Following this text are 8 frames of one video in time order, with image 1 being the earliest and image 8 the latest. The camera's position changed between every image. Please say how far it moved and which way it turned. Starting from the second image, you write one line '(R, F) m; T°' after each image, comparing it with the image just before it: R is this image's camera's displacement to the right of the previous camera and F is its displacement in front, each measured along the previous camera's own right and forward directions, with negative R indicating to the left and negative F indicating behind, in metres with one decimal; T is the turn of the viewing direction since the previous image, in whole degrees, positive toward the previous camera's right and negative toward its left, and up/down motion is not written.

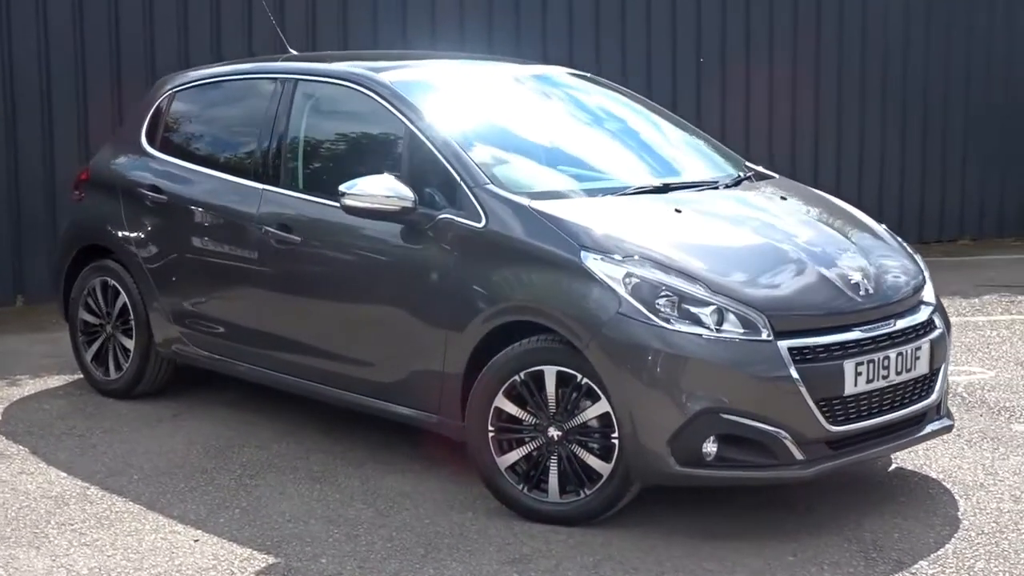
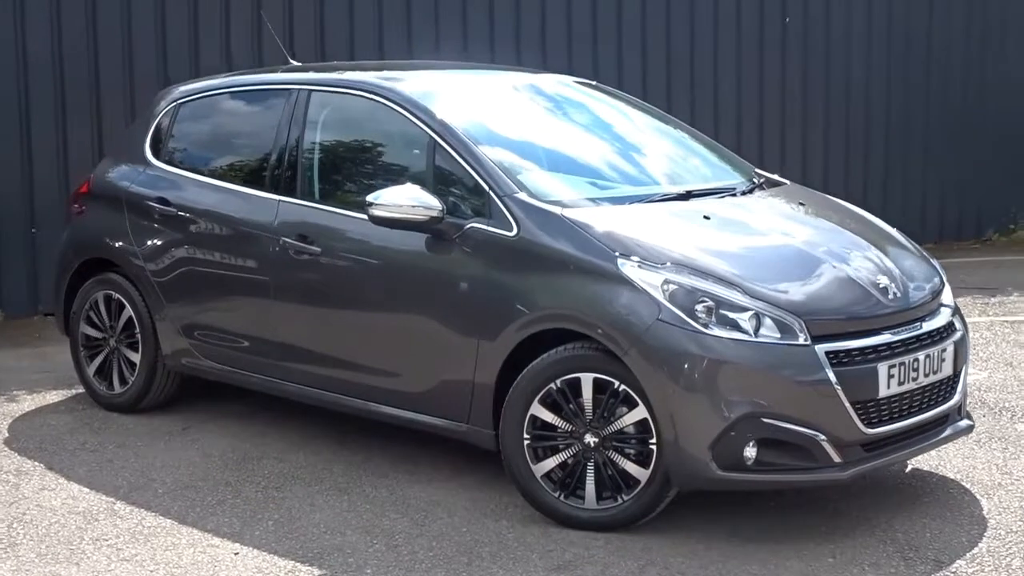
(-0.3, 0.0) m; +3°
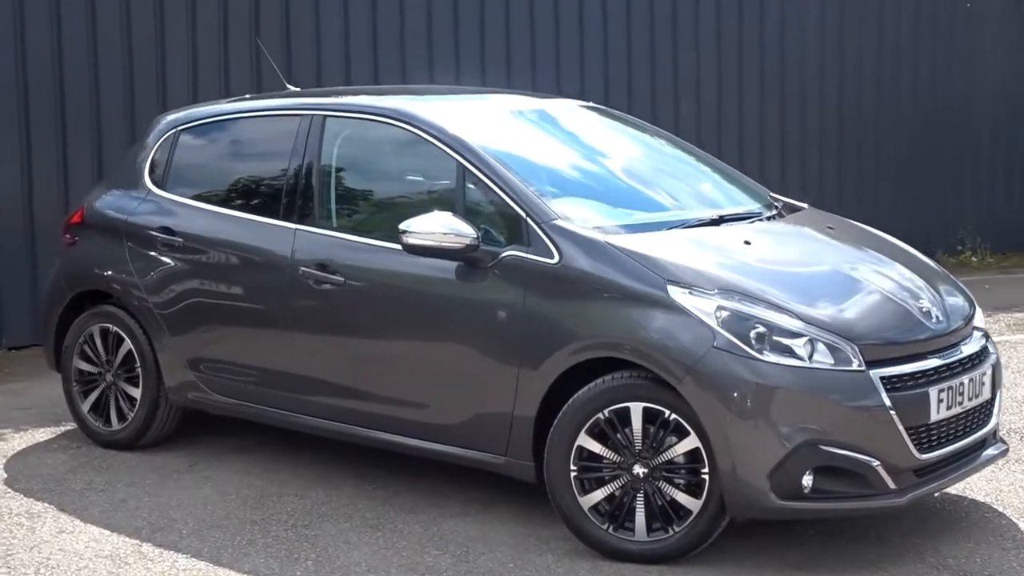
(-0.4, +0.1) m; +4°
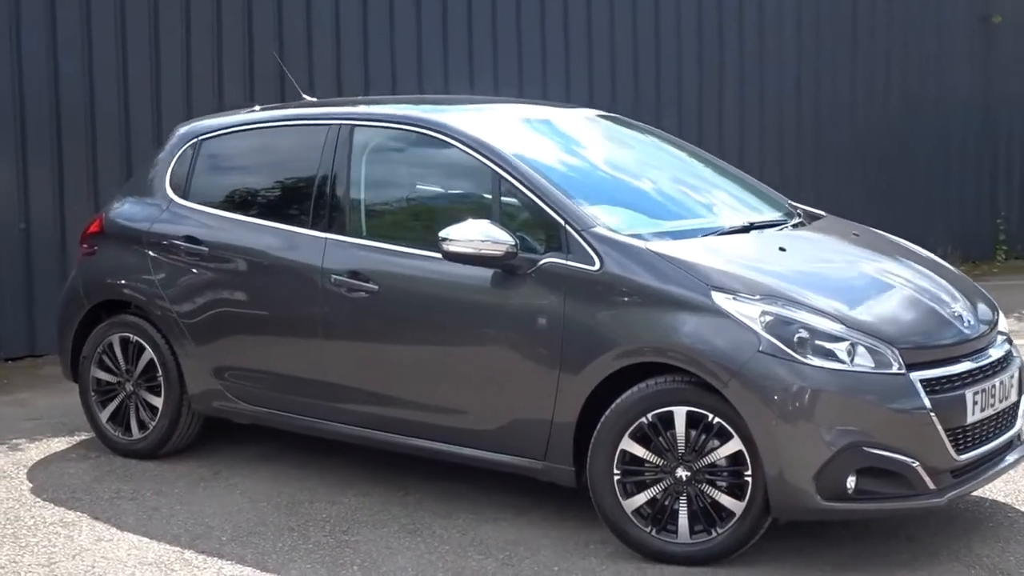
(-0.3, 0.0) m; +2°
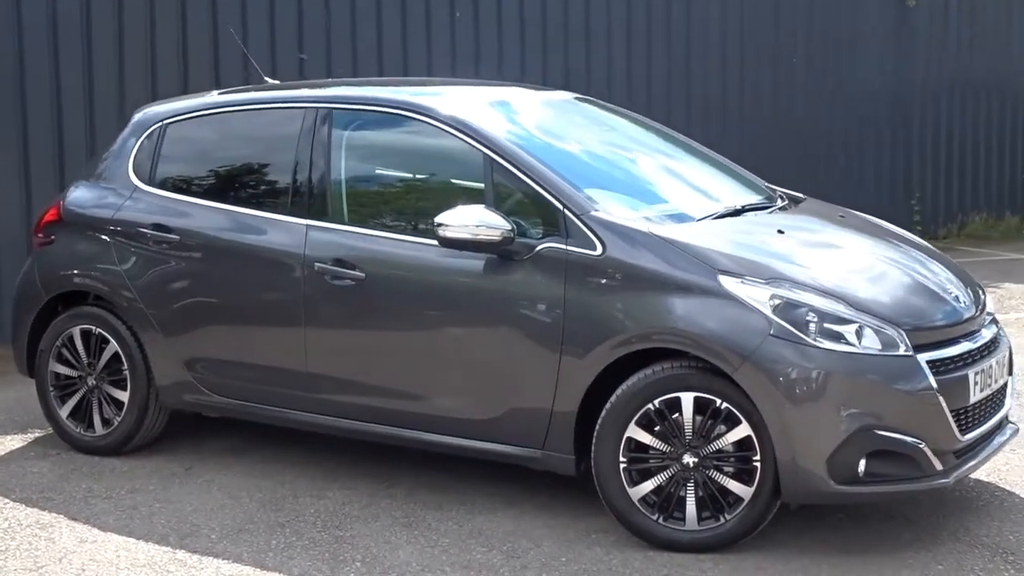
(-0.4, +0.1) m; +4°
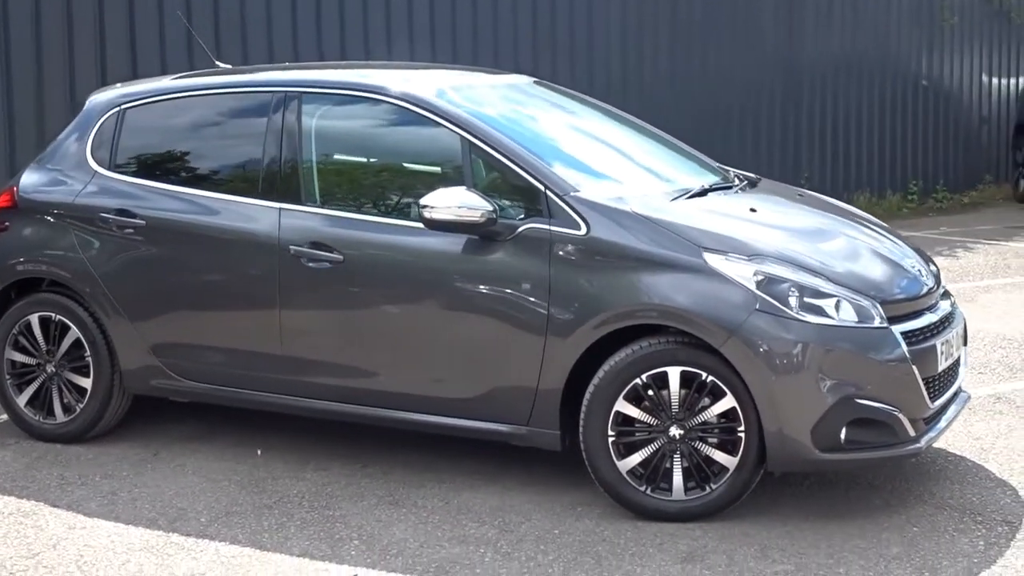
(-0.4, -0.1) m; +5°
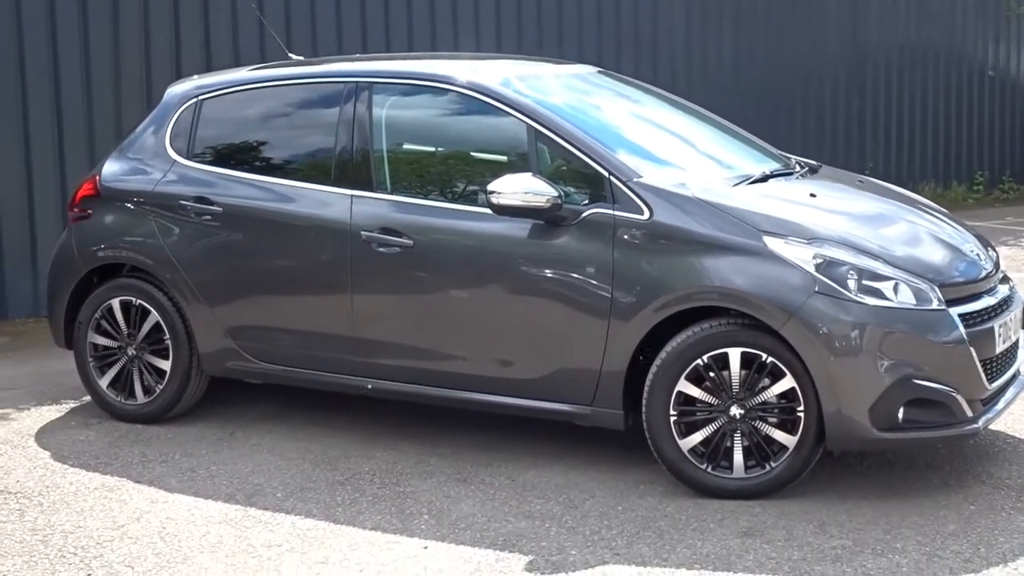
(0.0, -0.1) m; -2°
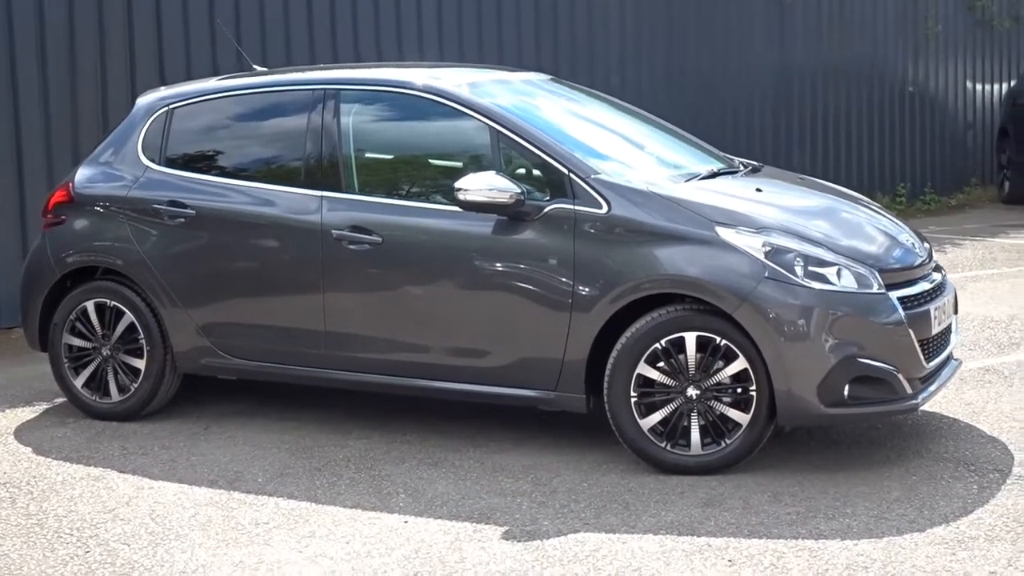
(-0.1, -0.3) m; +3°
